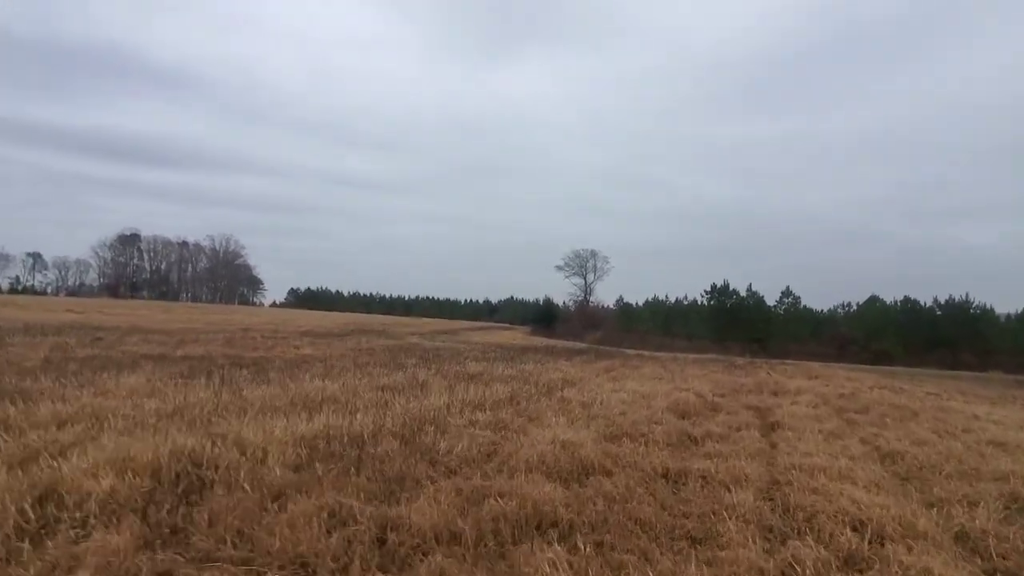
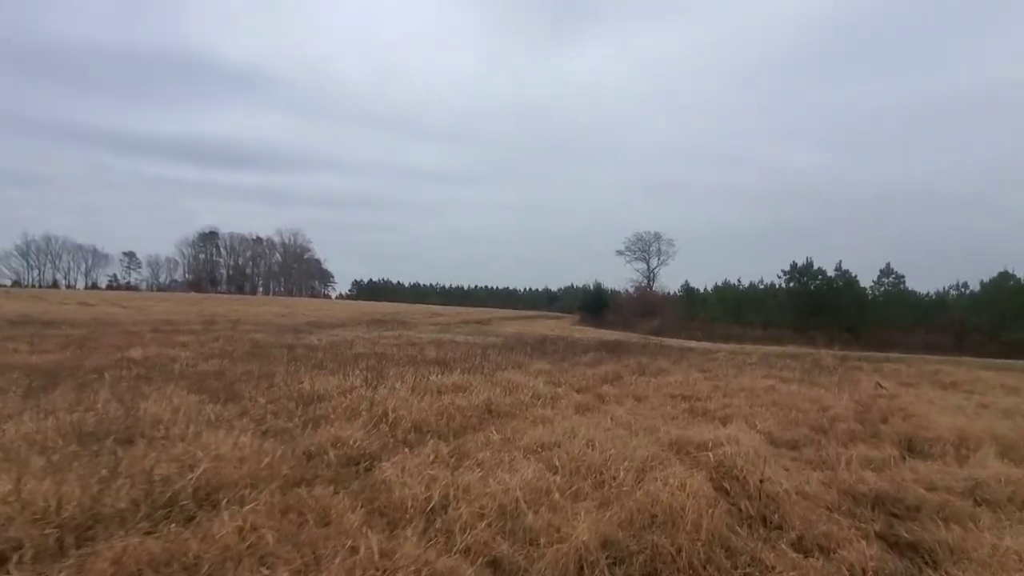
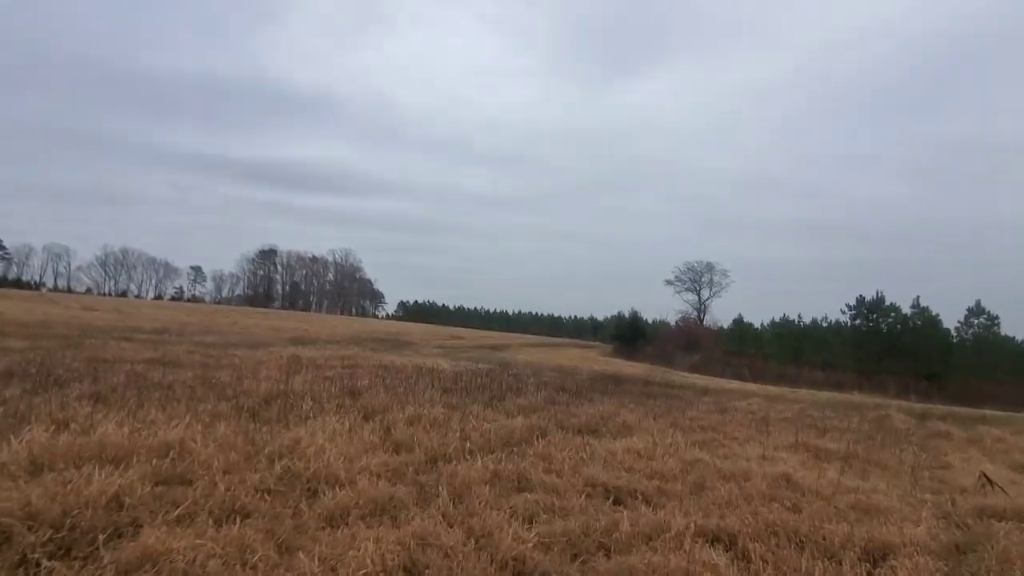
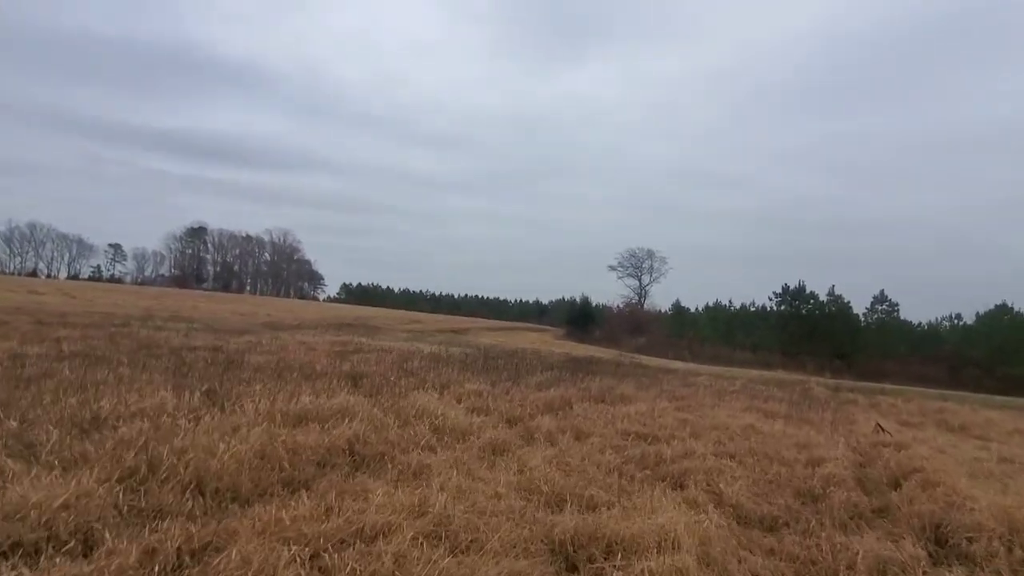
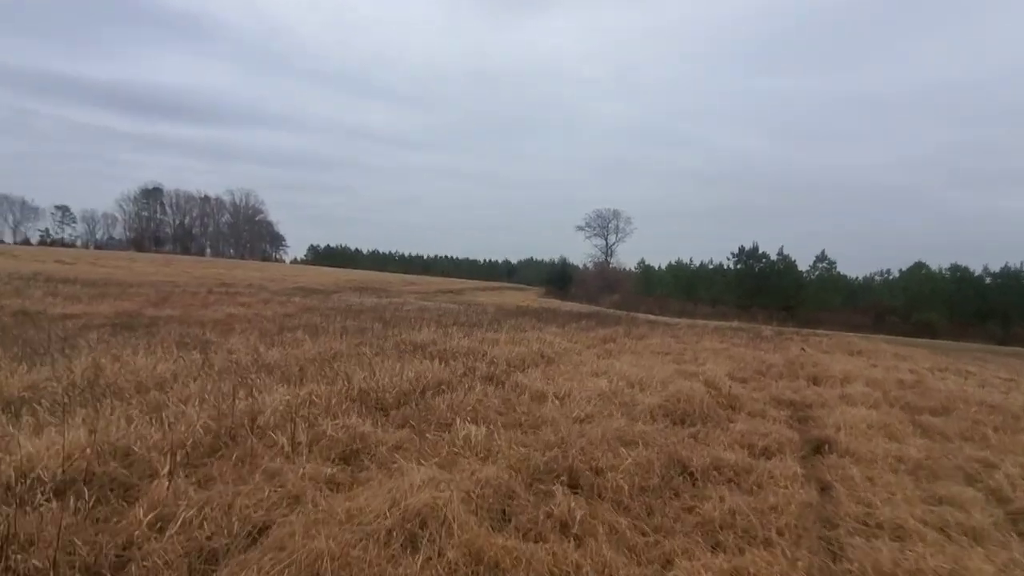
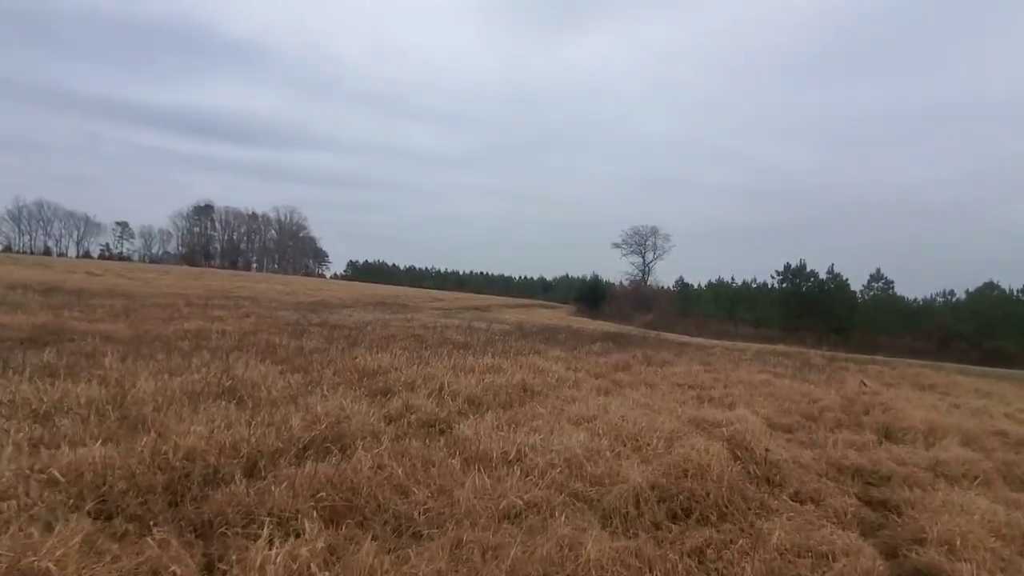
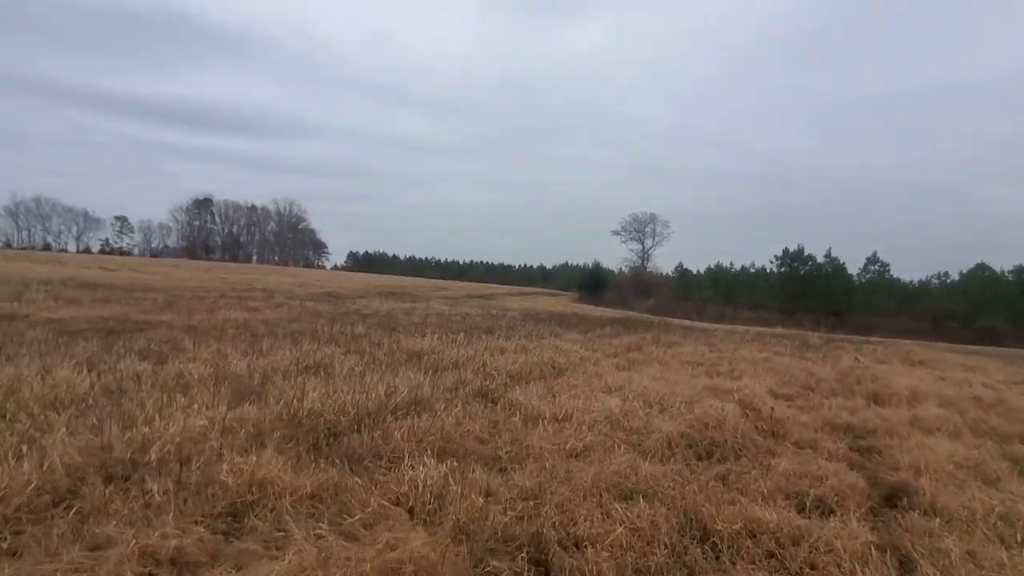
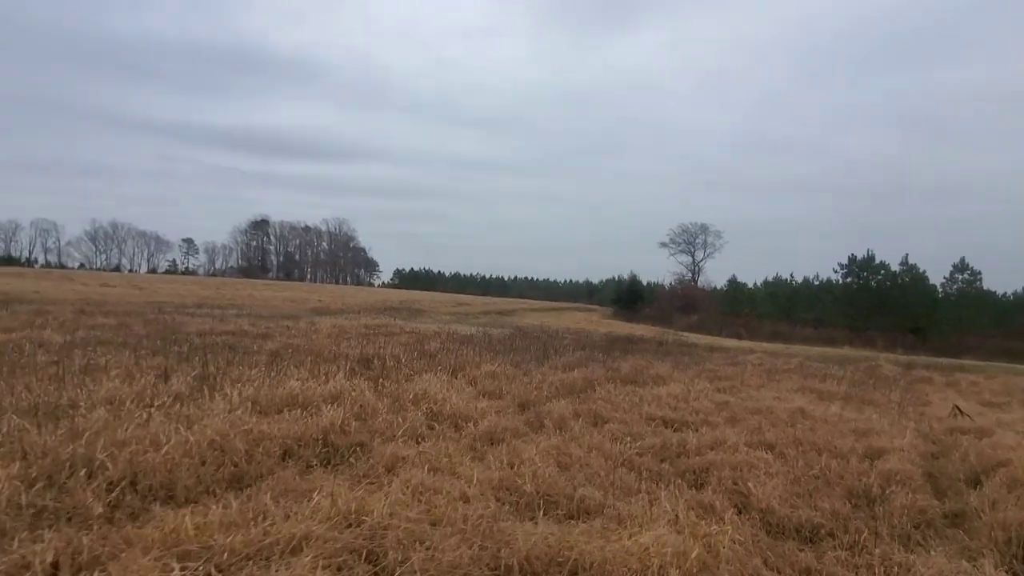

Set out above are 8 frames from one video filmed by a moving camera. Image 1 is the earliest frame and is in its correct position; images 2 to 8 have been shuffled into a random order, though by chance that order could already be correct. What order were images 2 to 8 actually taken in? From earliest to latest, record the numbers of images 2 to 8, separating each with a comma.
5, 7, 6, 2, 4, 8, 3
